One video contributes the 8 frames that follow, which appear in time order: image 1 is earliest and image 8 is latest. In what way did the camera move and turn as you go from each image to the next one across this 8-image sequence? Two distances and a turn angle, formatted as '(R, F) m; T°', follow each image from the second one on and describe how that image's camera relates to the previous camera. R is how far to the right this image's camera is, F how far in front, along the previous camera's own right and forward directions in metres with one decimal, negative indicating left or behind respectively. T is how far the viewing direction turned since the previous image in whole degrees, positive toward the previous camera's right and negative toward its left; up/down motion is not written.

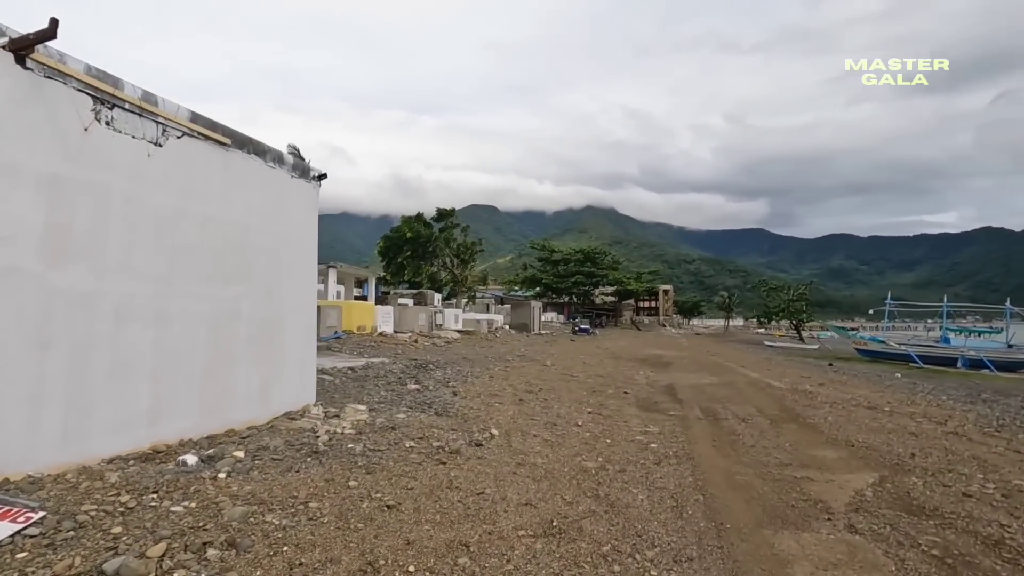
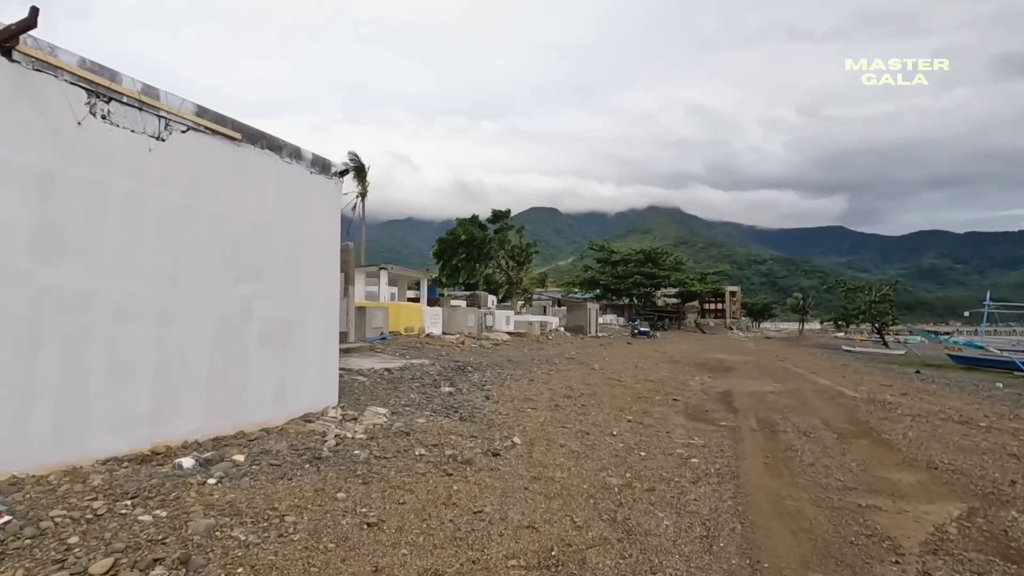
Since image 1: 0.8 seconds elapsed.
(+0.4, +0.4) m; -7°
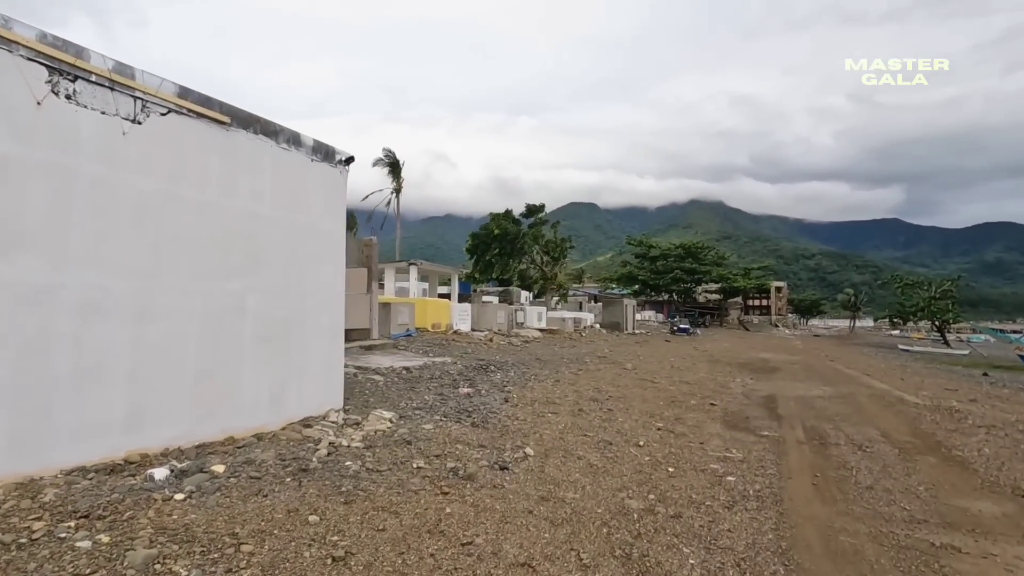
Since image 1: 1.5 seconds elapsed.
(+0.2, +0.5) m; -4°
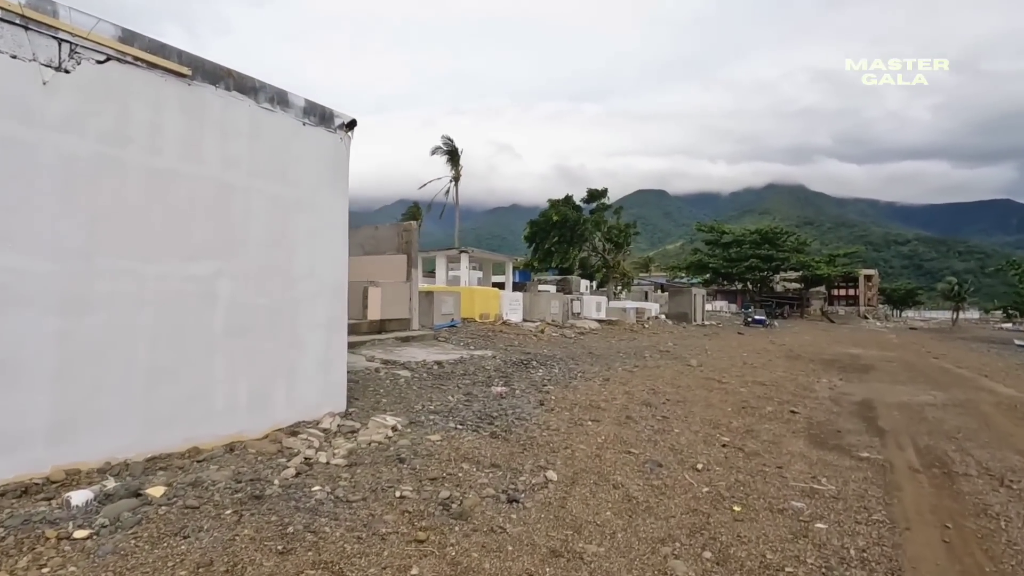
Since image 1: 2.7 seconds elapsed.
(+0.4, +1.0) m; -7°
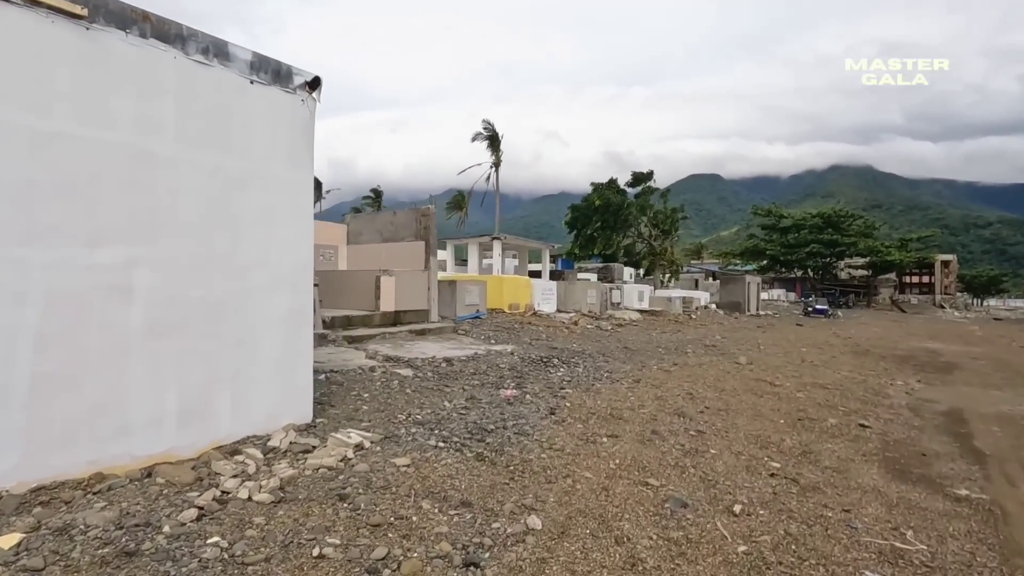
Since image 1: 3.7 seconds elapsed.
(+0.4, +1.0) m; -5°
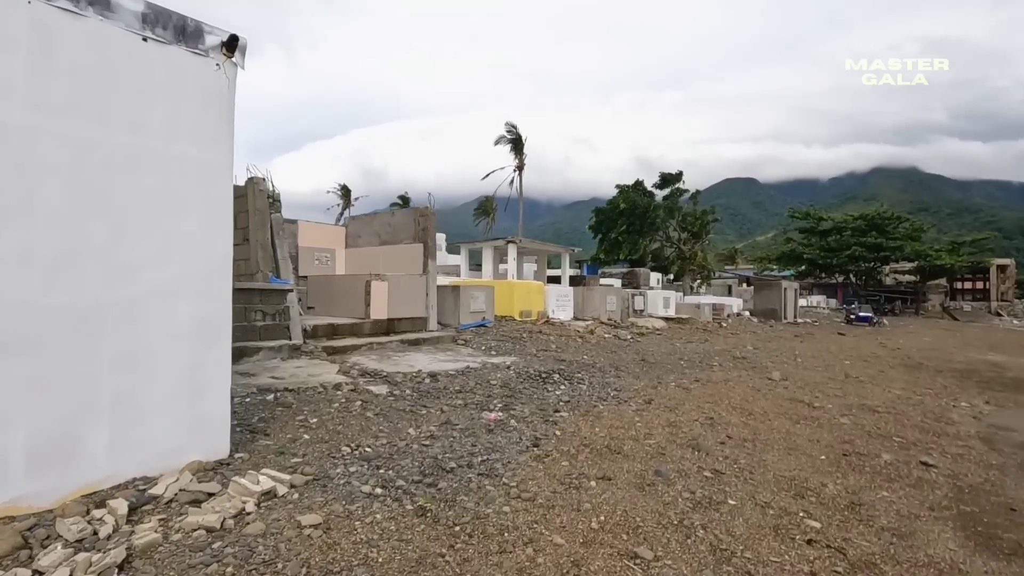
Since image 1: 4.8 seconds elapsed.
(+0.5, +0.9) m; -3°
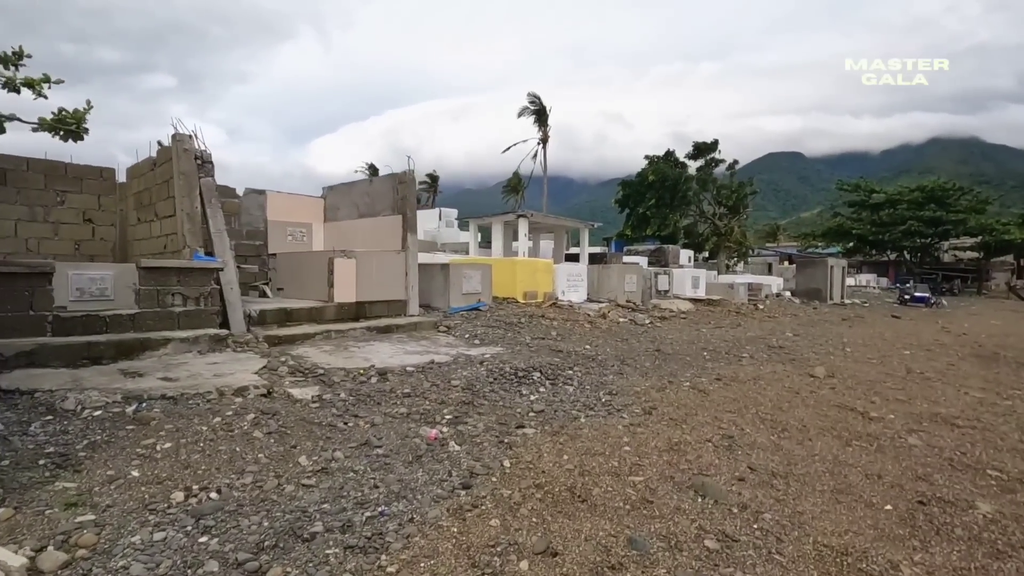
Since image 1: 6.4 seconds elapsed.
(+0.7, +1.4) m; -4°
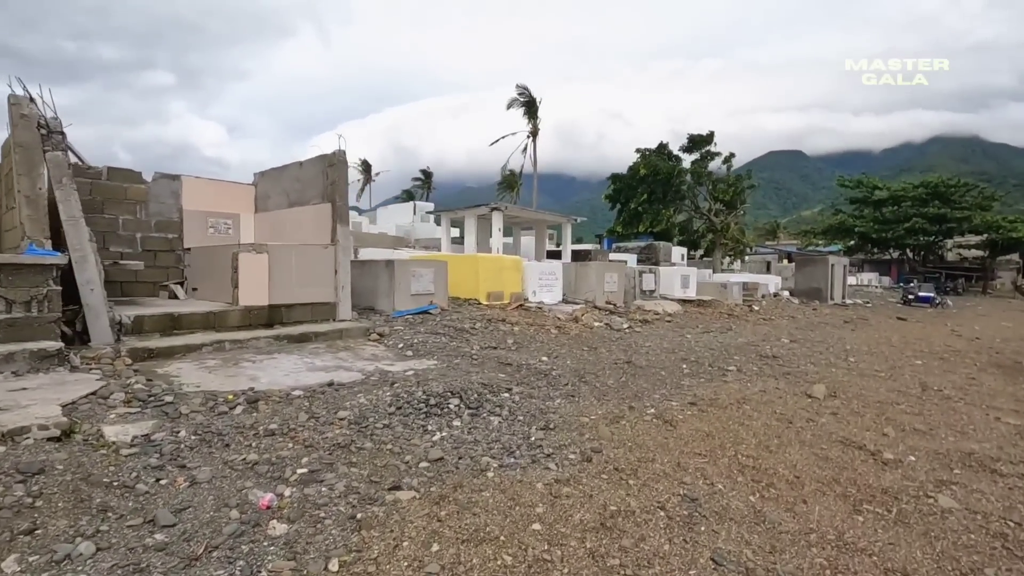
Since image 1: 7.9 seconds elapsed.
(+0.7, +1.2) m; 0°
